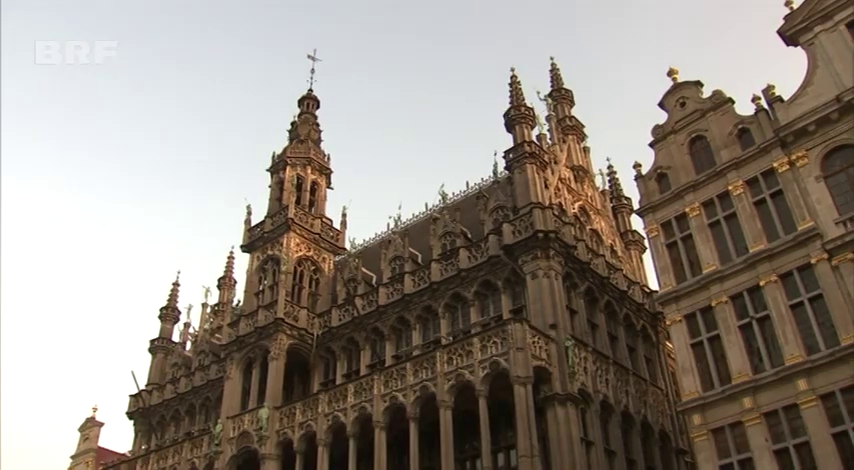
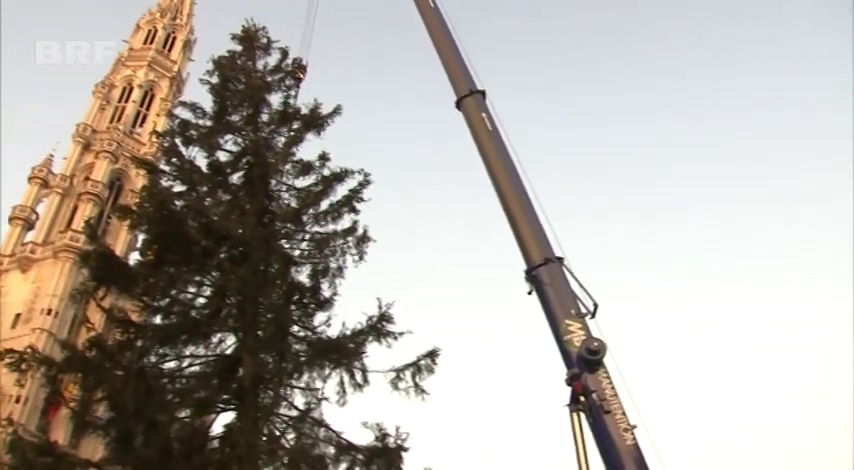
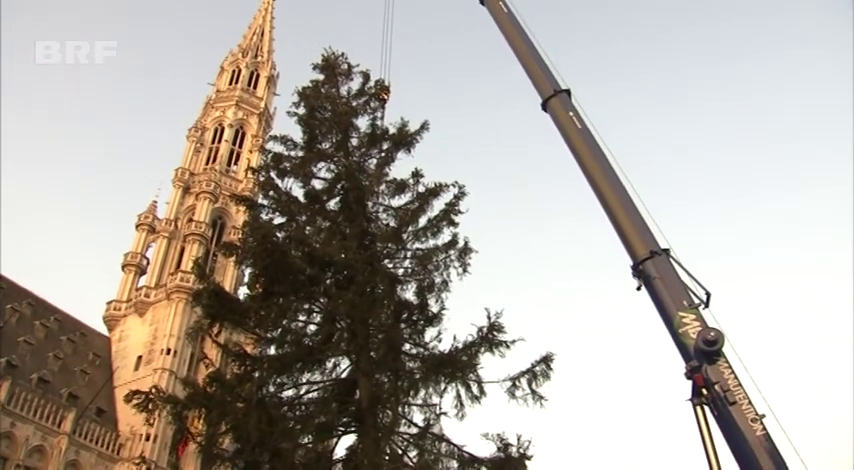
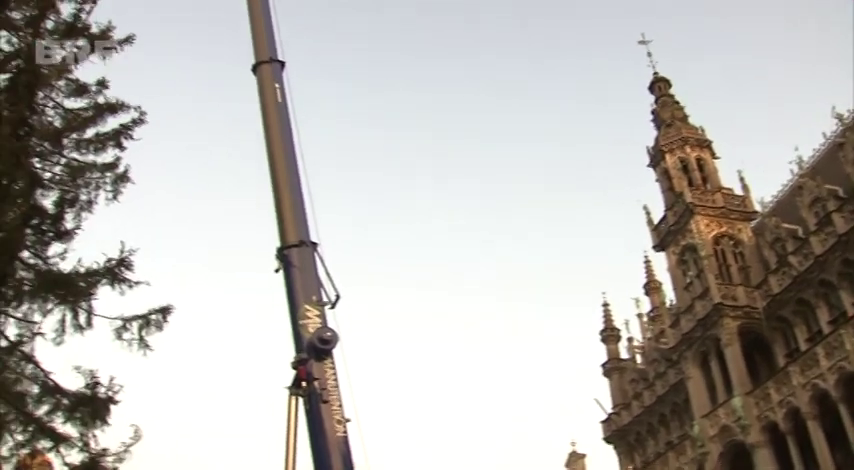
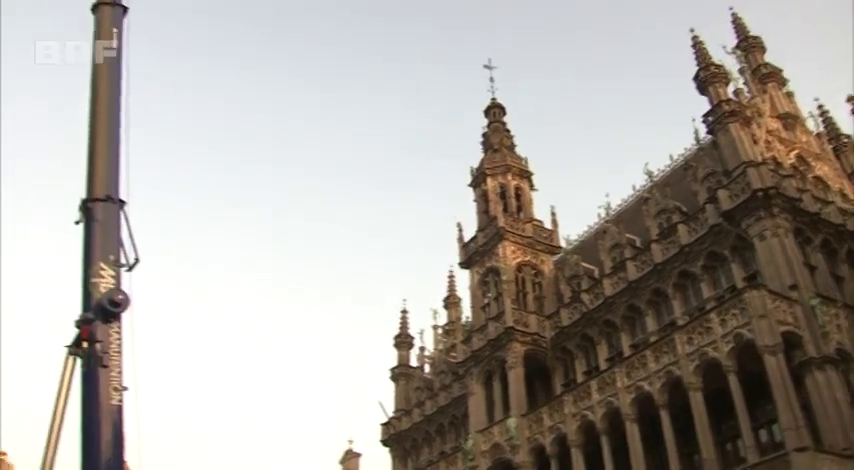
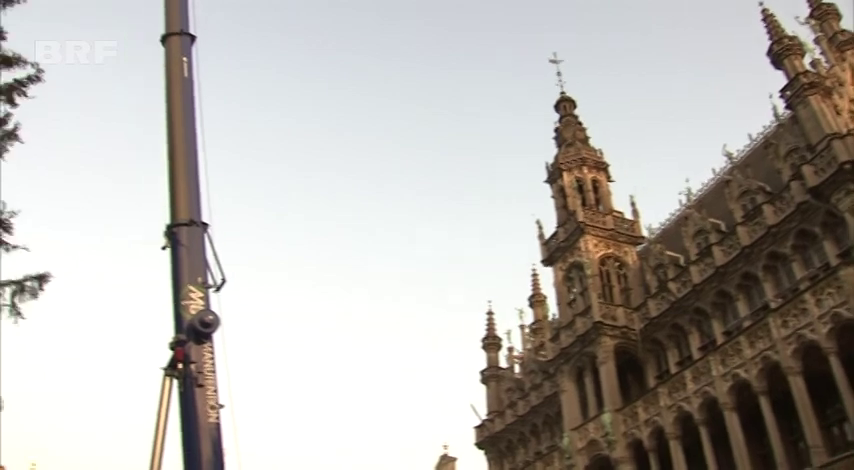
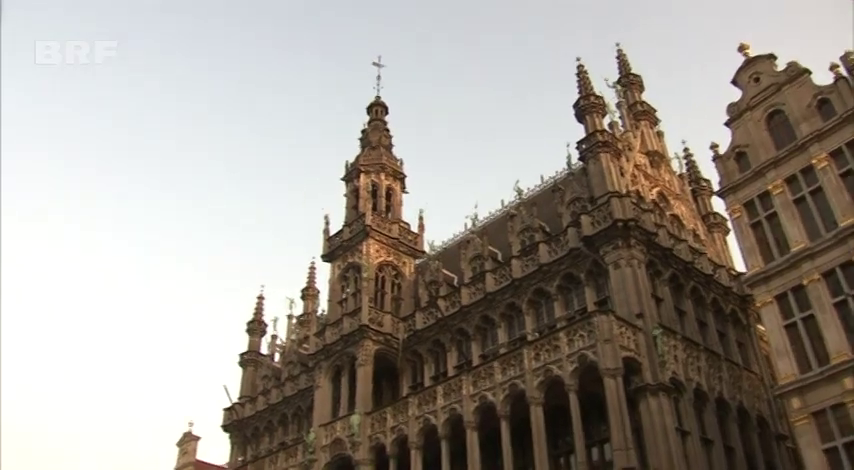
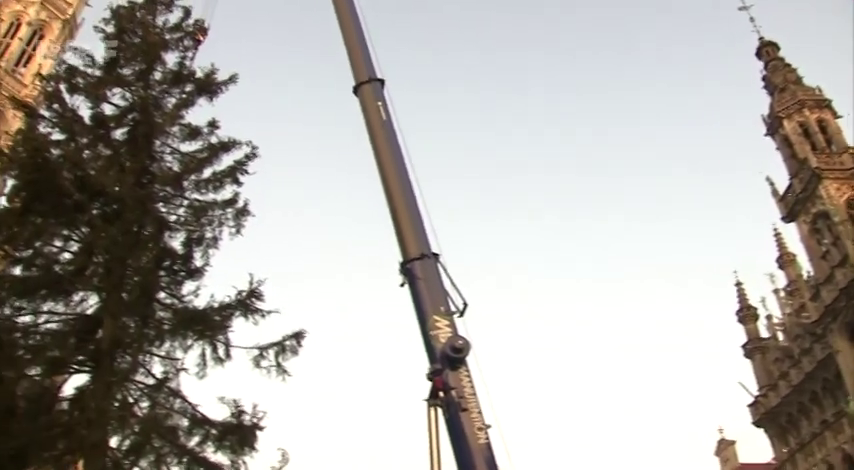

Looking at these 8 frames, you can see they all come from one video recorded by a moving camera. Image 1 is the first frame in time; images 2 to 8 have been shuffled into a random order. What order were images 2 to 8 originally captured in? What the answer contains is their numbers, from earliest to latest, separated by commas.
7, 5, 6, 4, 8, 2, 3
